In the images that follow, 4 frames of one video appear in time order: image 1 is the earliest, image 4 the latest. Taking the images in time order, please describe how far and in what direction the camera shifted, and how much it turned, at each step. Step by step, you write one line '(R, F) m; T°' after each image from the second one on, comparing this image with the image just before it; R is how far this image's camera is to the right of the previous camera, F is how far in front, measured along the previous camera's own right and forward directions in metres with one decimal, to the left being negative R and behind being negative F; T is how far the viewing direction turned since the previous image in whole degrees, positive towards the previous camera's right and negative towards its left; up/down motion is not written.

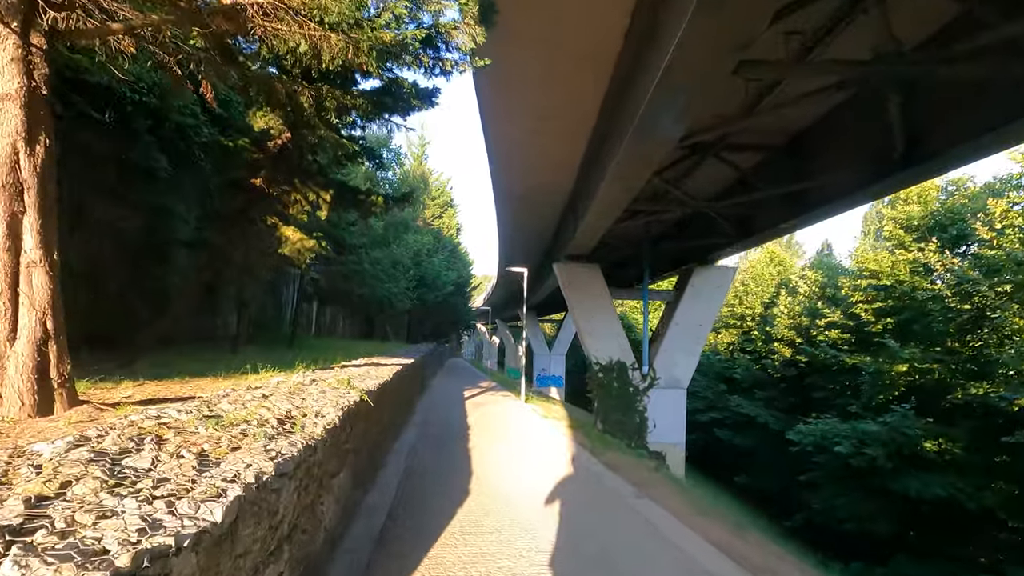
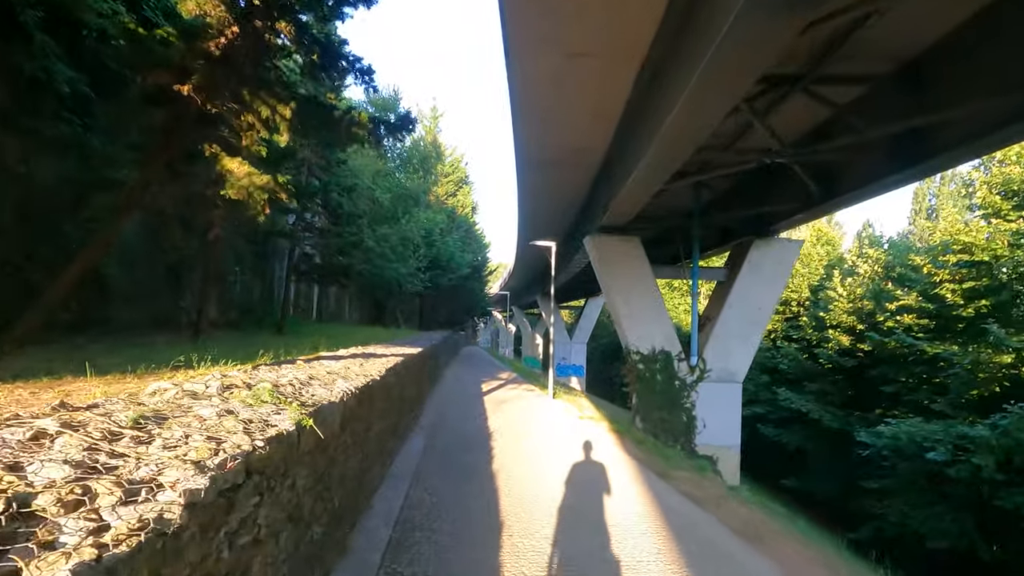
(-0.3, +2.3) m; -2°
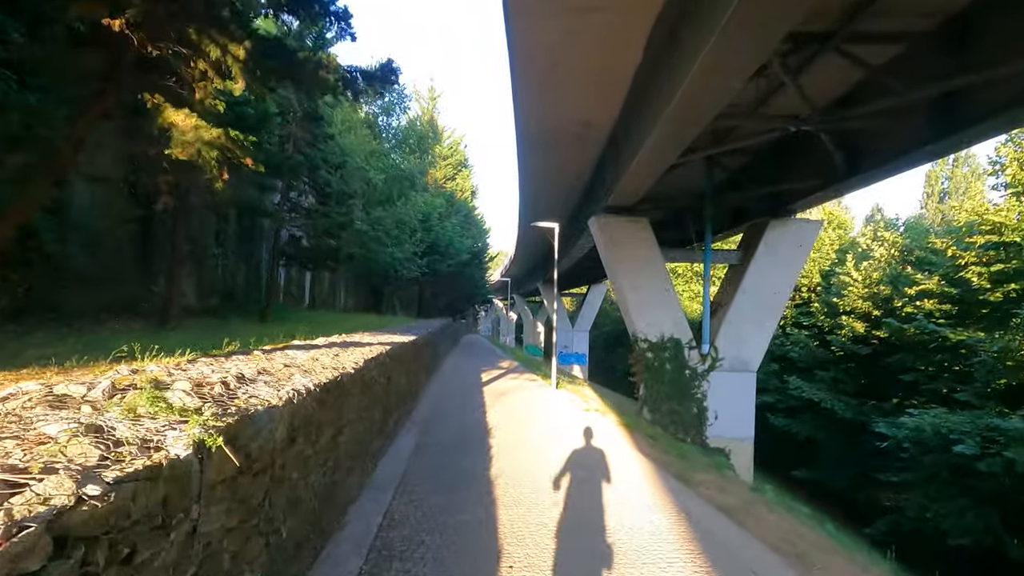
(0.0, +0.8) m; 0°
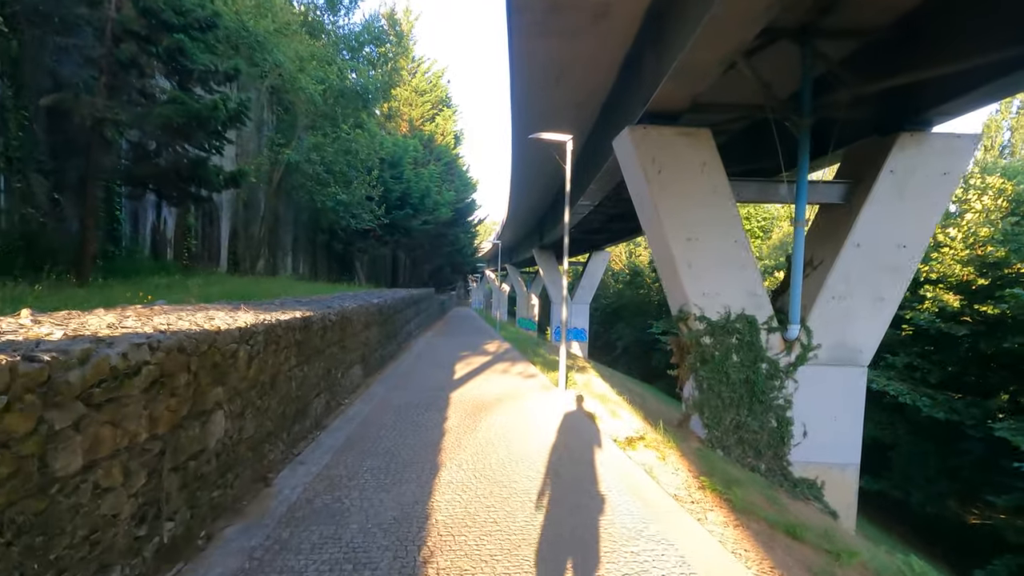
(+0.1, +4.6) m; +1°
